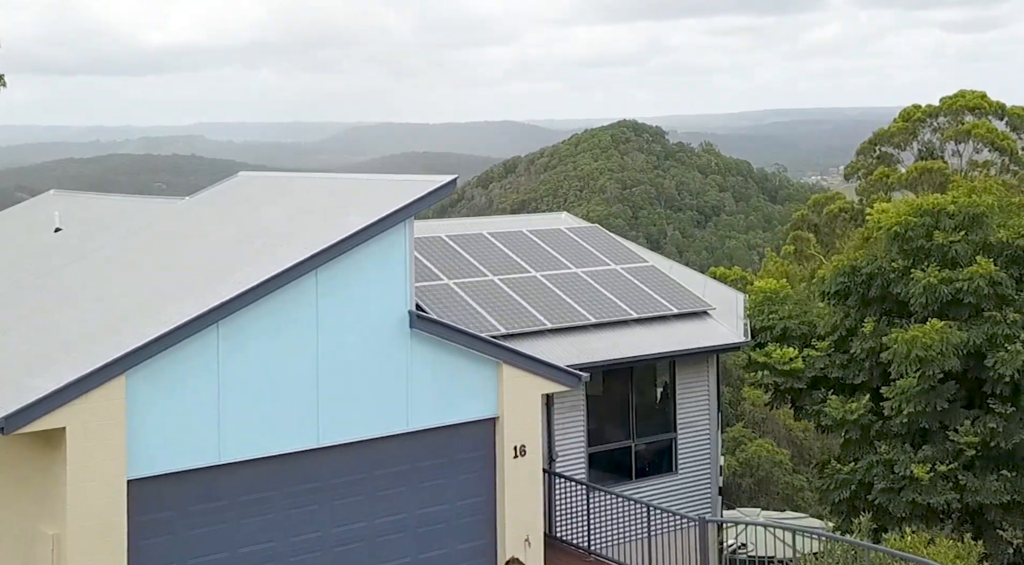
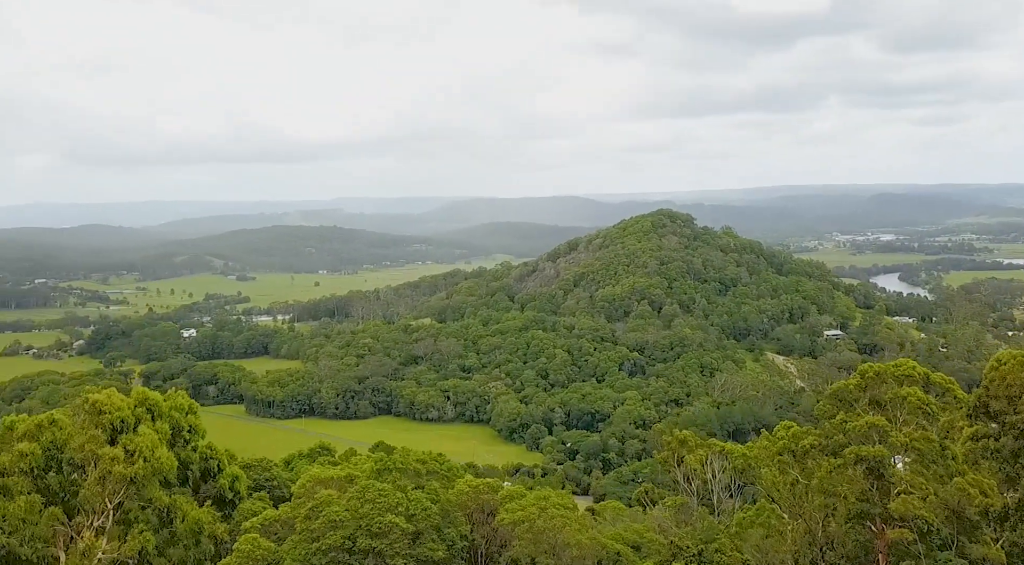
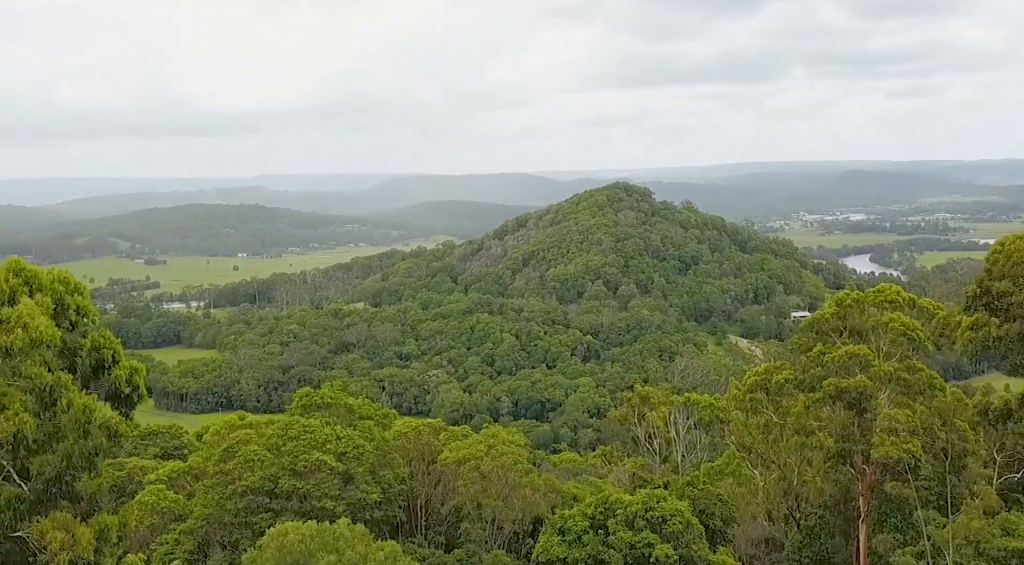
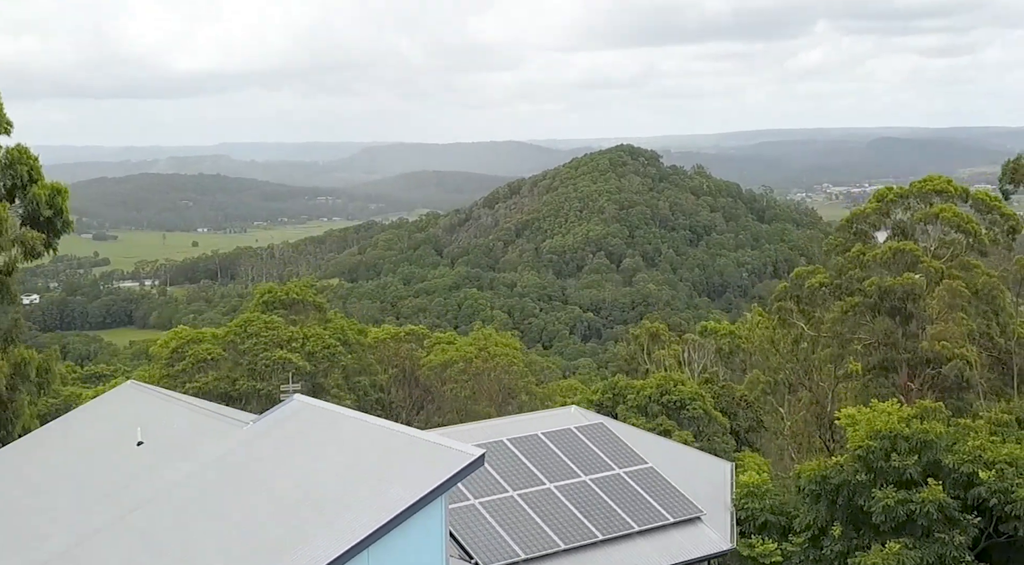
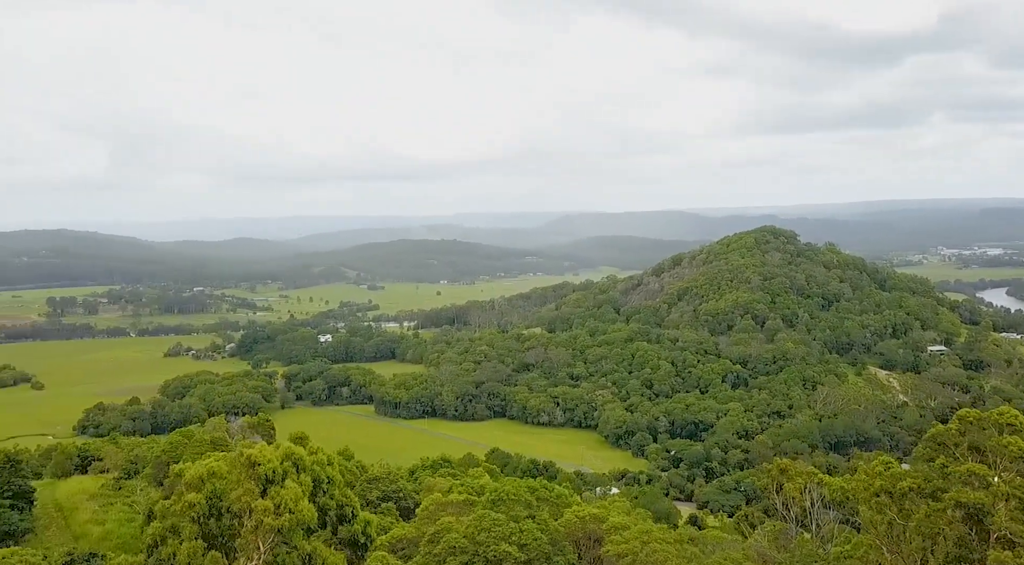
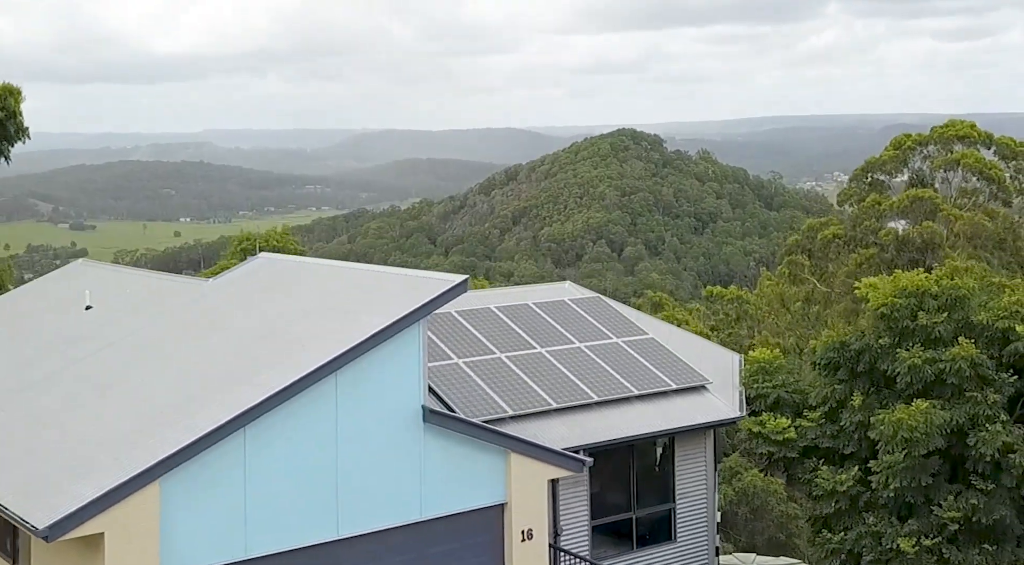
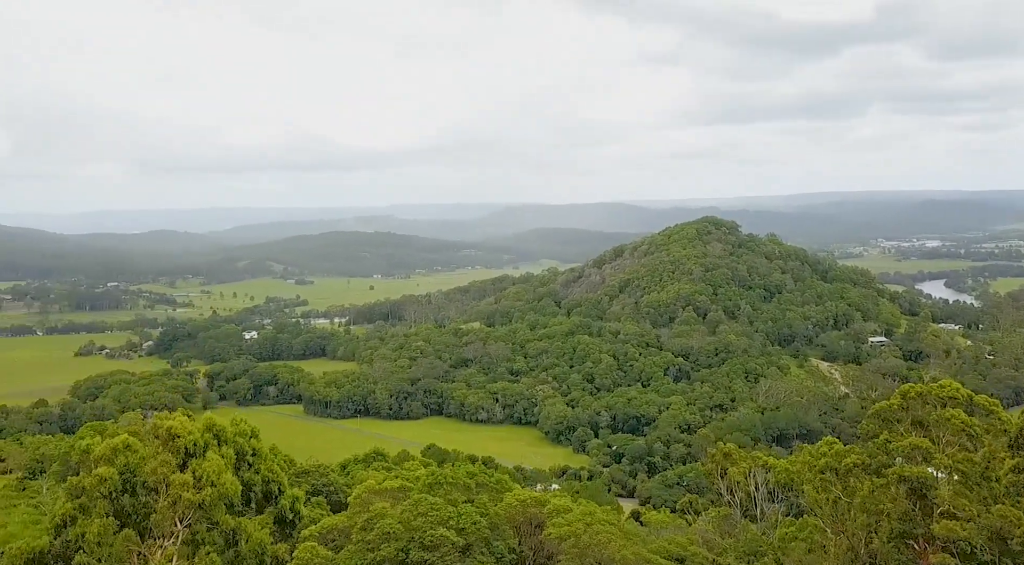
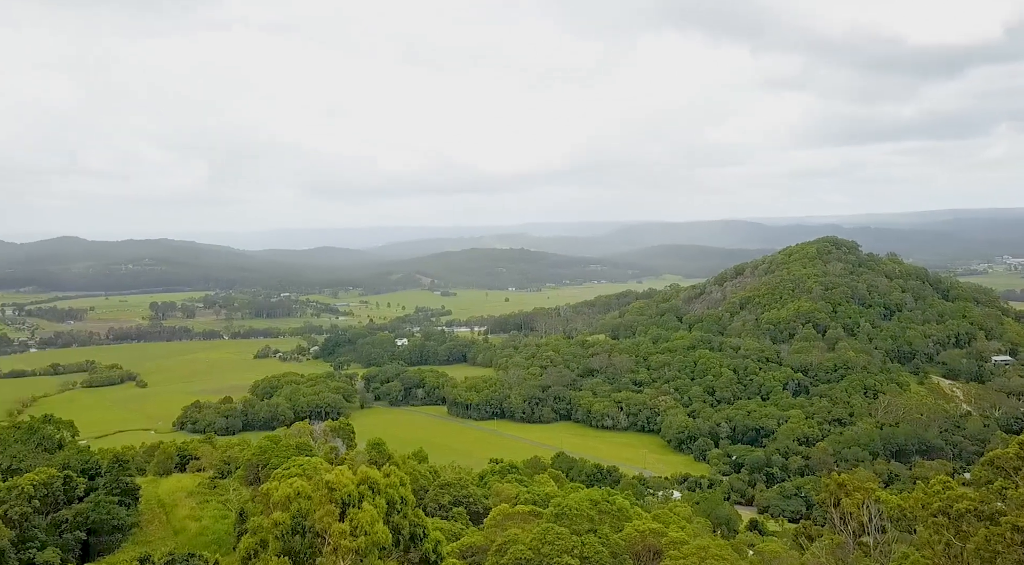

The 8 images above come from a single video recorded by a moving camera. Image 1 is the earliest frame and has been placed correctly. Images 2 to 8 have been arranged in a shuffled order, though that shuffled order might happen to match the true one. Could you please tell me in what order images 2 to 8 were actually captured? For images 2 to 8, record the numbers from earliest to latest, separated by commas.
6, 4, 3, 2, 7, 5, 8
